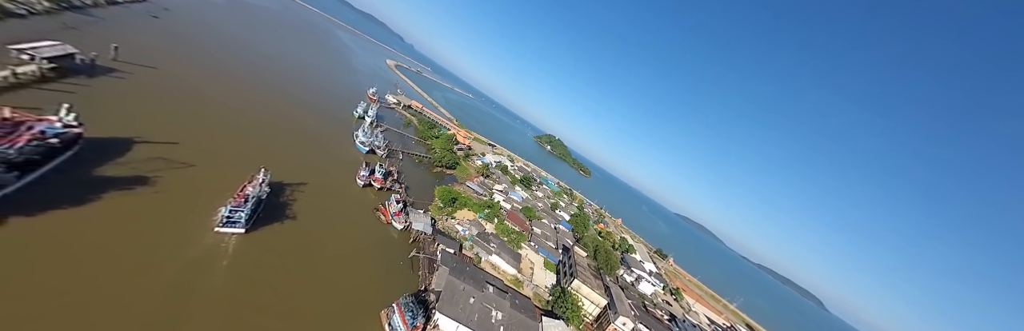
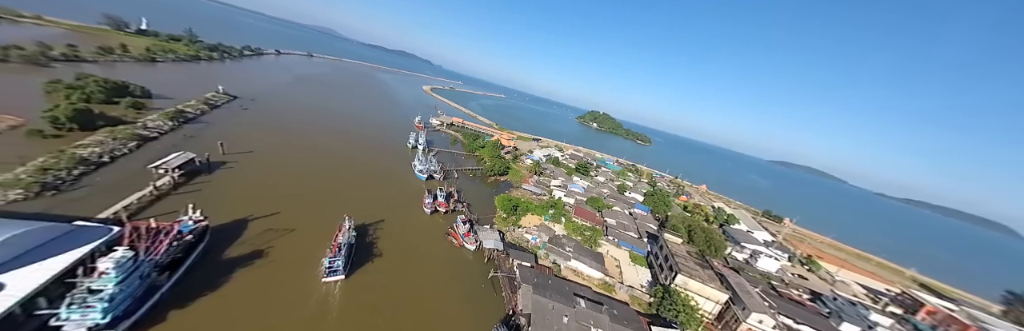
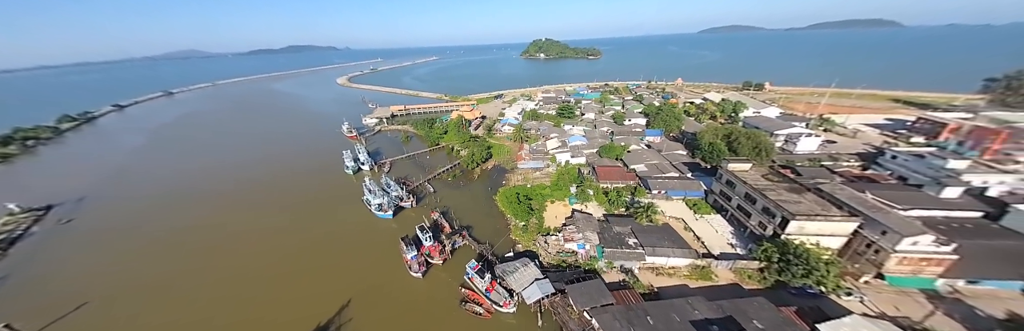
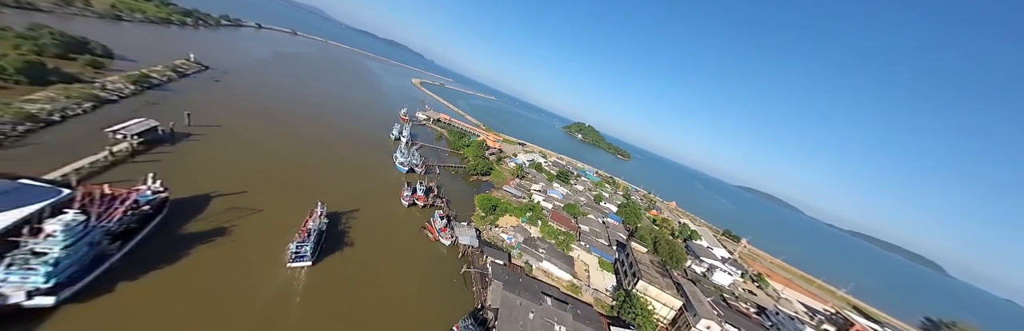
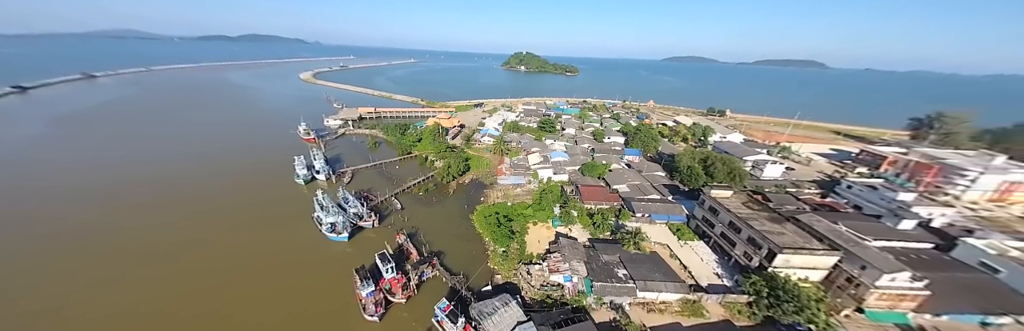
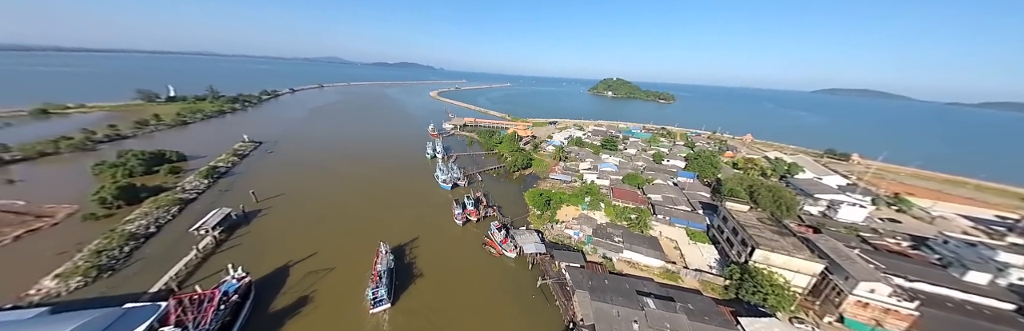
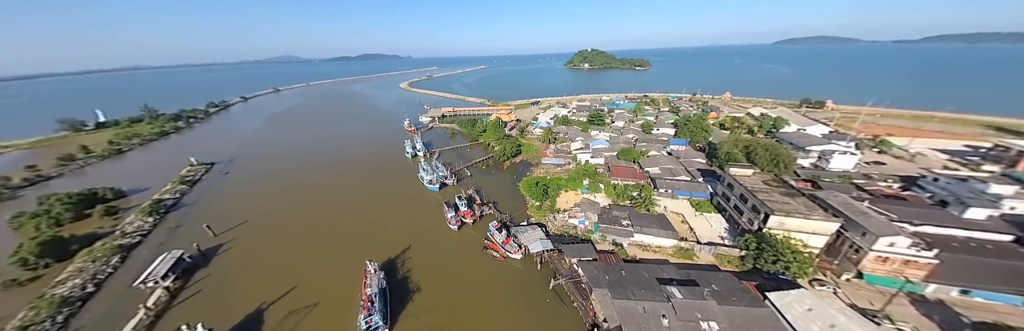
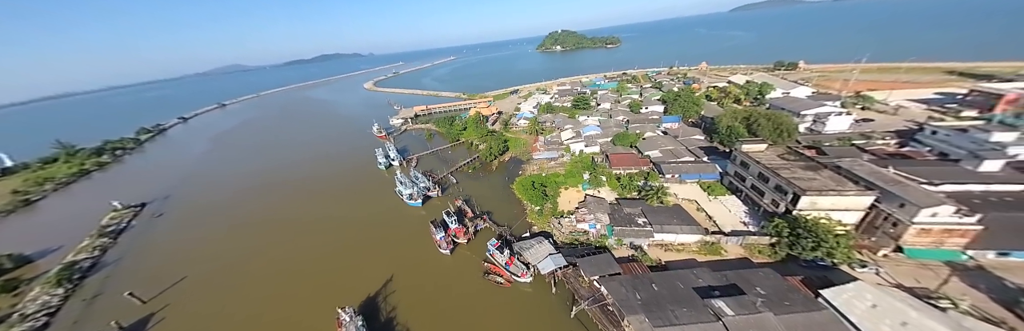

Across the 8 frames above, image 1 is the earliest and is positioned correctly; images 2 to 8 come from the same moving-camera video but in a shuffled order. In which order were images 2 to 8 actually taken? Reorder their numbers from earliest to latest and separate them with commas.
4, 2, 6, 7, 8, 3, 5
